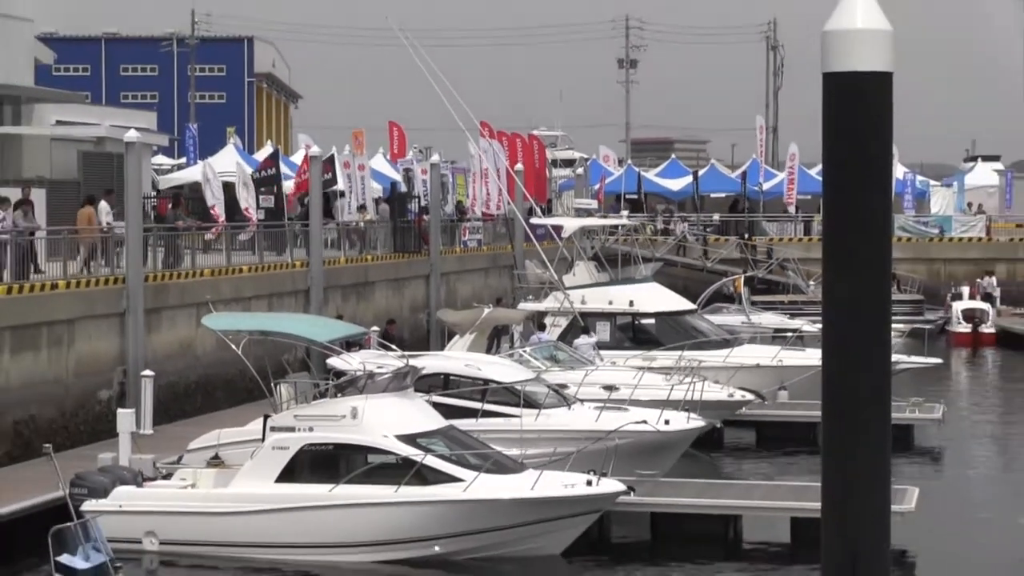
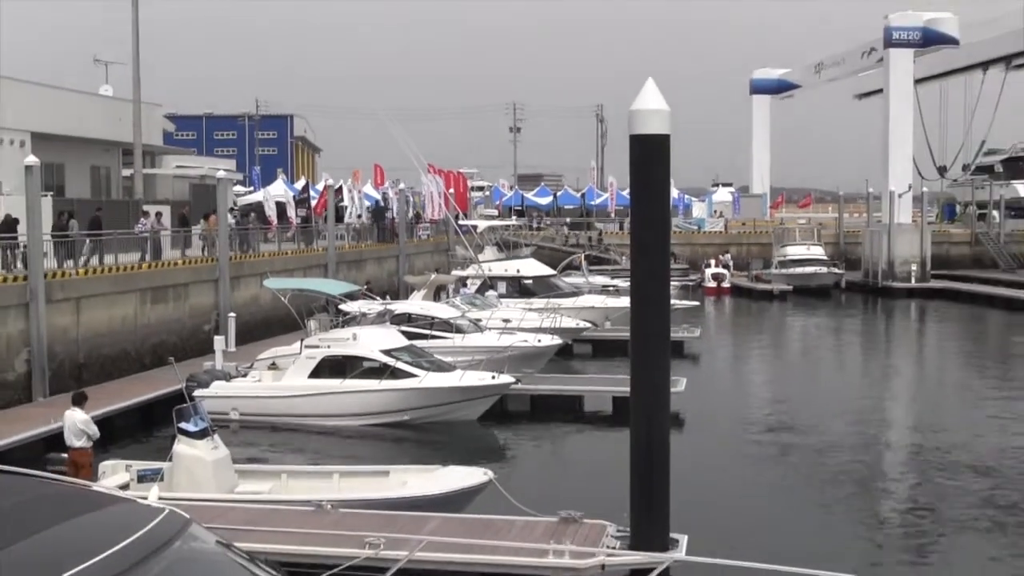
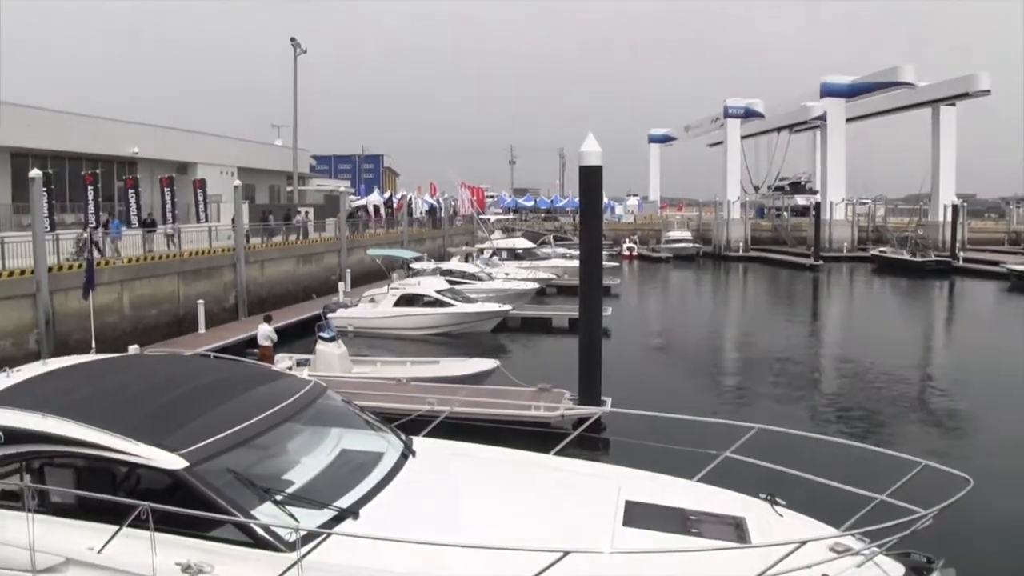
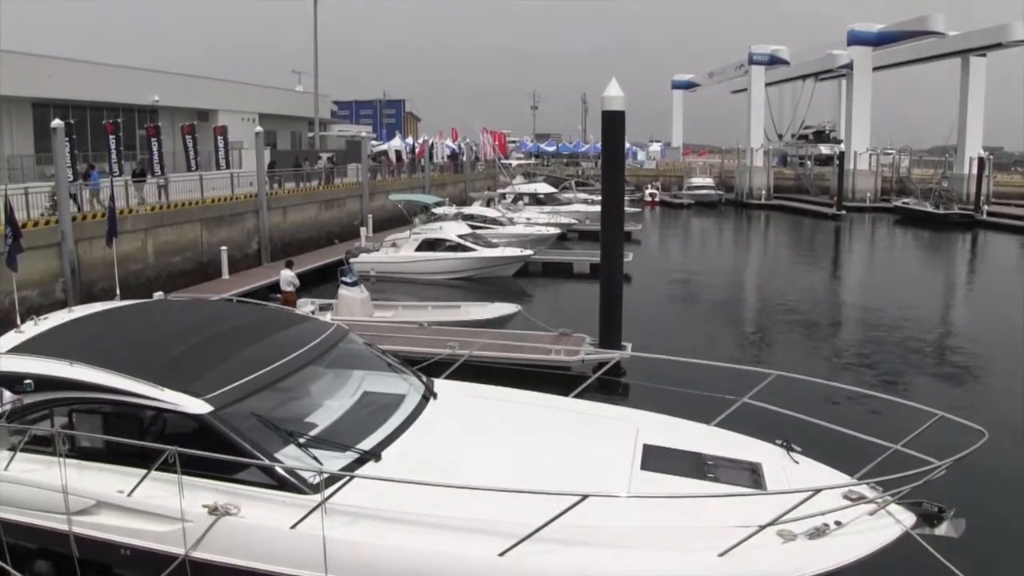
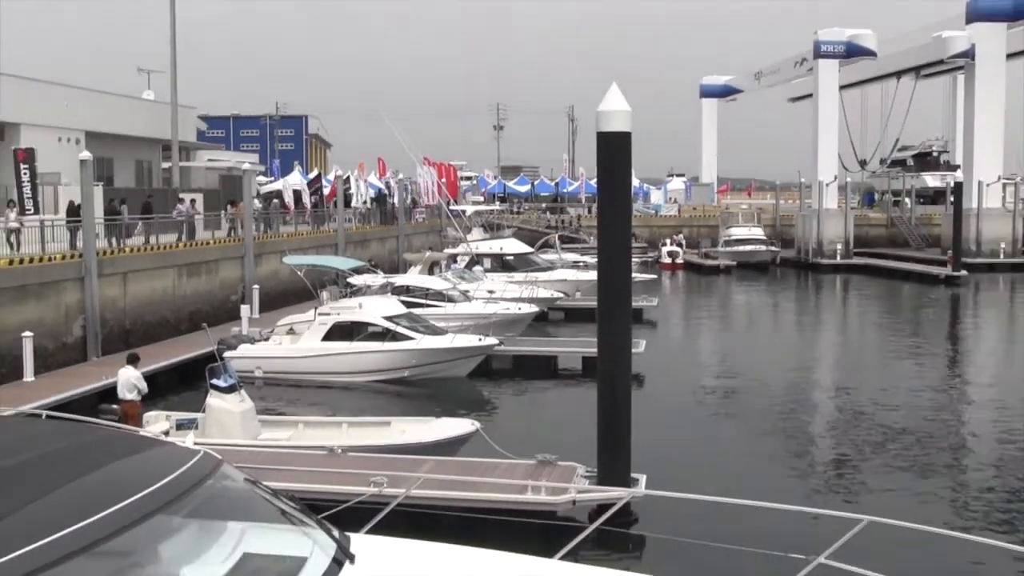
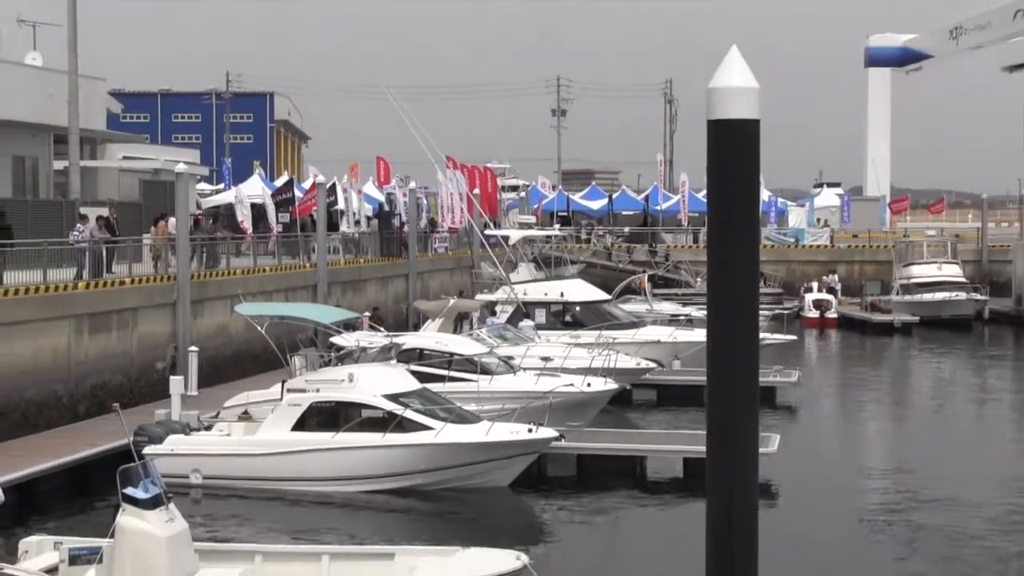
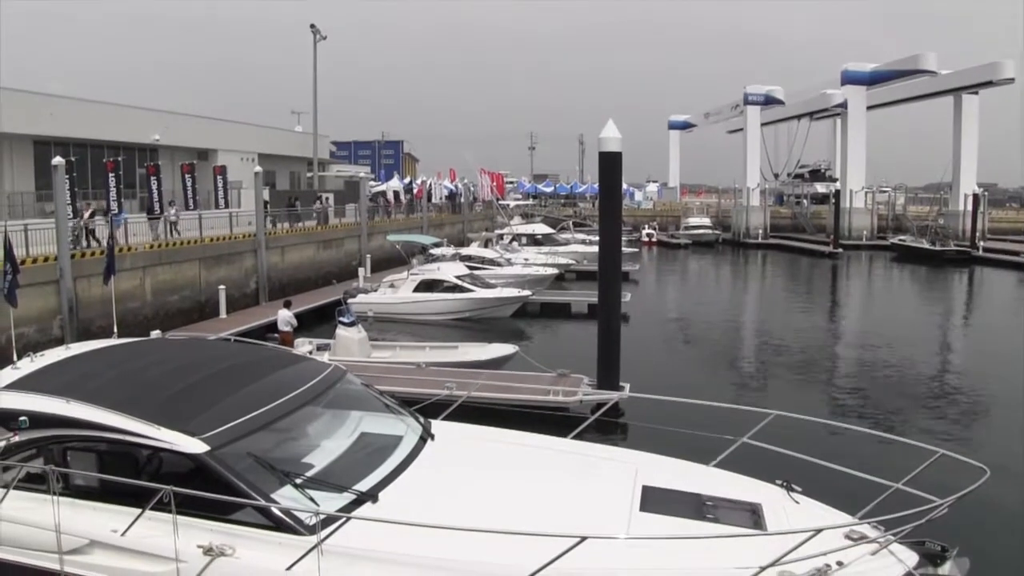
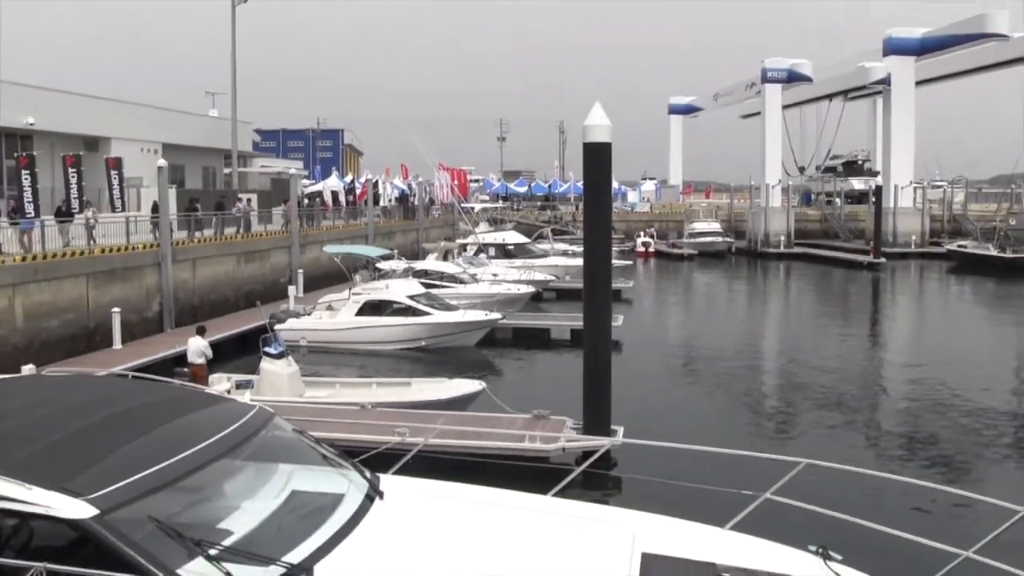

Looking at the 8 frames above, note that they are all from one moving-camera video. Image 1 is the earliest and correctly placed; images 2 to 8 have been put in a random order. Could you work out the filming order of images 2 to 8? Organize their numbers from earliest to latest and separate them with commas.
6, 2, 5, 8, 3, 7, 4
